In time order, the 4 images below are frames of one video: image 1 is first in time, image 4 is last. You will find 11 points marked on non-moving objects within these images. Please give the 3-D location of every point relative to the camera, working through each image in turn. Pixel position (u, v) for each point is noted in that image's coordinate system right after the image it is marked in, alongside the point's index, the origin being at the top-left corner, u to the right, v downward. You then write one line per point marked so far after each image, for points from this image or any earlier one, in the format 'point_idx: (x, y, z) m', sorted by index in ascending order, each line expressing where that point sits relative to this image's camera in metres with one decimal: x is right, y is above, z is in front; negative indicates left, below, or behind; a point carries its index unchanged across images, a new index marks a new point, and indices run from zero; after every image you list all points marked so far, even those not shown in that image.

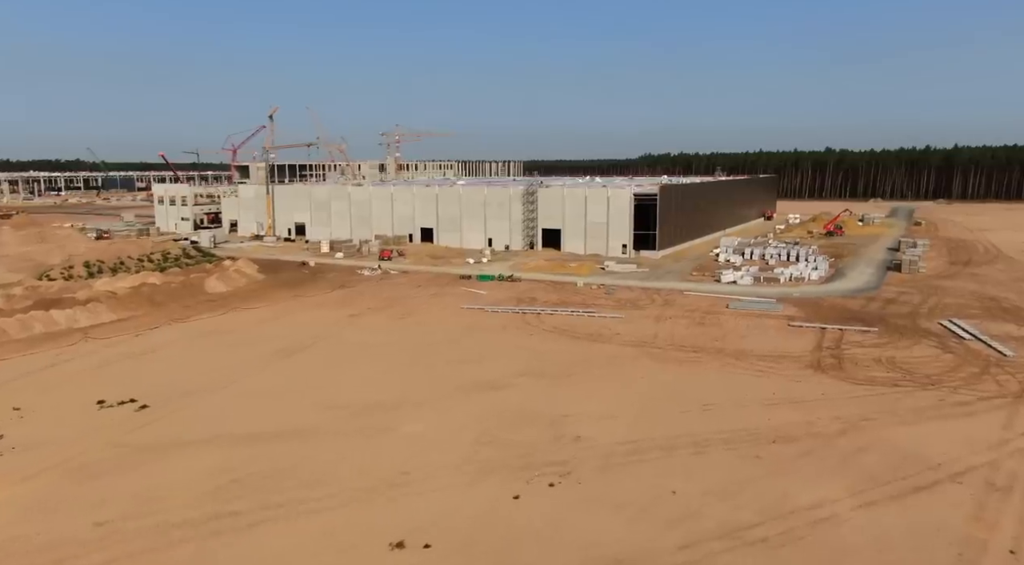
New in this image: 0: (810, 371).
0: (+7.0, -2.1, +17.2) m
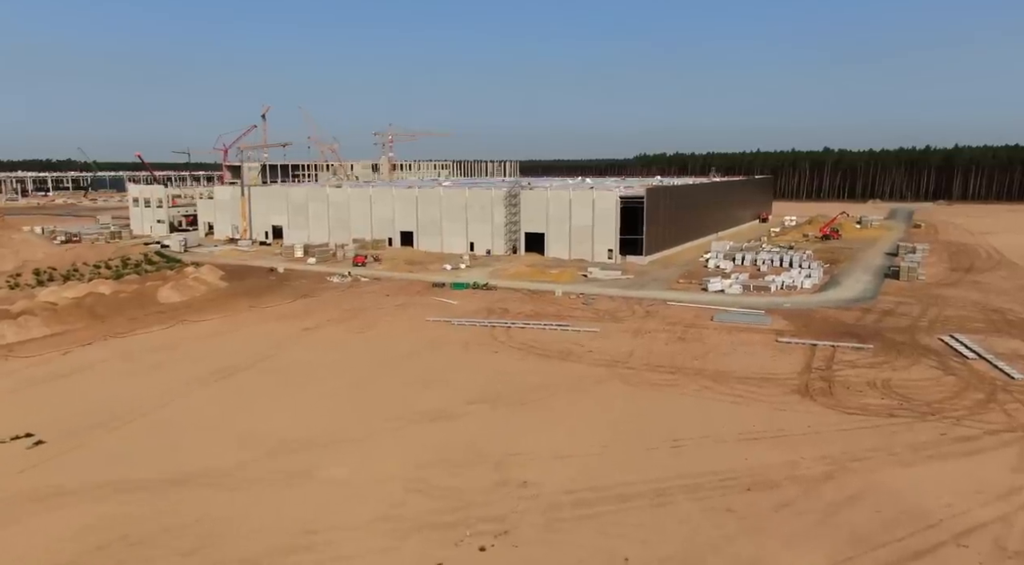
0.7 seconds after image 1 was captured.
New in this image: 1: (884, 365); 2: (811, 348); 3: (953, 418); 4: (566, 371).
0: (+6.0, -2.5, +15.5) m
1: (+9.1, -2.0, +17.7) m
2: (+8.0, -1.8, +19.4) m
3: (+8.5, -2.6, +14.1) m
4: (+1.3, -2.2, +17.9) m
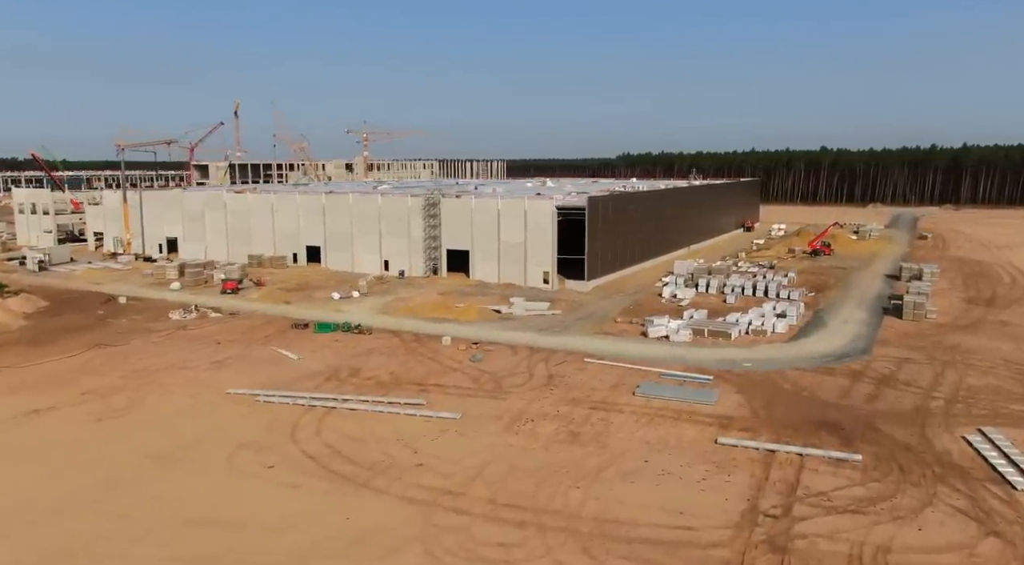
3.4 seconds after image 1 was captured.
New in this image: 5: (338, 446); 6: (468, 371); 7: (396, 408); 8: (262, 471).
0: (+2.4, -3.7, +8.5) m
1: (+5.4, -3.3, +10.7) m
2: (+4.3, -3.1, +12.4) m
3: (+4.8, -3.9, +7.1) m
4: (-2.3, -3.4, +10.9) m
5: (-3.1, -3.0, +13.2) m
6: (-1.1, -2.2, +18.2) m
7: (-2.4, -2.6, +15.3) m
8: (-4.2, -3.2, +12.2) m
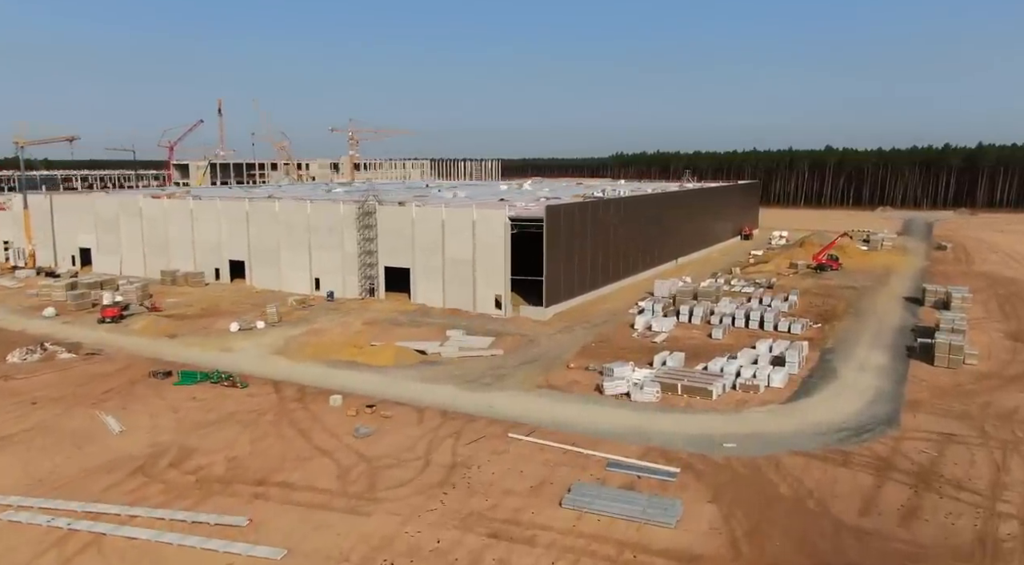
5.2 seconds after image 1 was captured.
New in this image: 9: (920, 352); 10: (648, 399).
0: (+0.4, -4.7, +3.4) m
1: (+3.4, -4.2, +5.6) m
2: (+2.4, -4.0, +7.3) m
3: (+2.8, -4.8, +2.0) m
4: (-4.3, -4.3, +5.9) m
5: (-5.1, -3.9, +8.1) m
6: (-3.0, -3.1, +13.1) m
7: (-4.4, -3.5, +10.3) m
8: (-6.1, -4.1, +7.1) m
9: (+10.8, -1.8, +19.3) m
10: (+3.0, -2.5, +15.9) m
